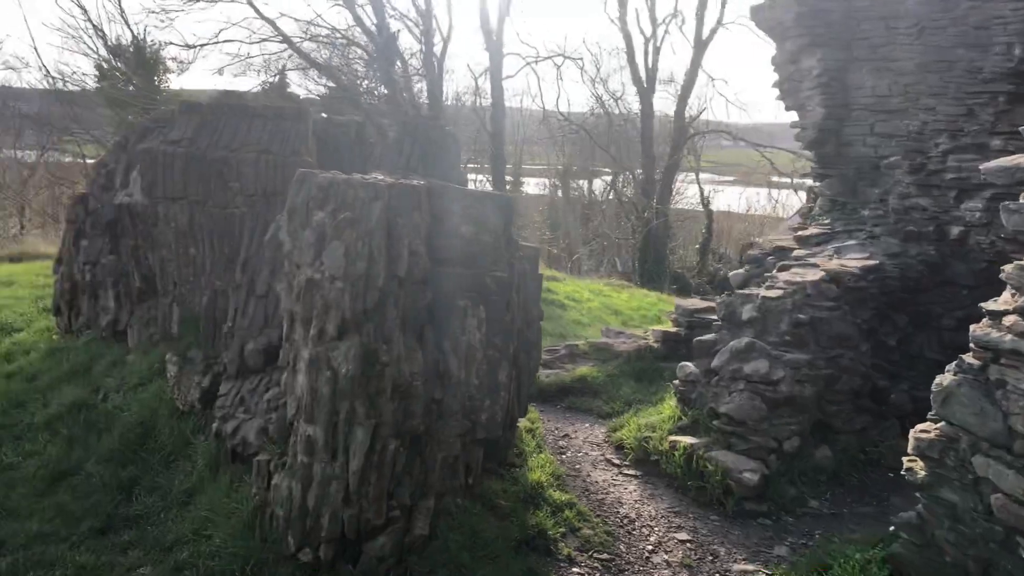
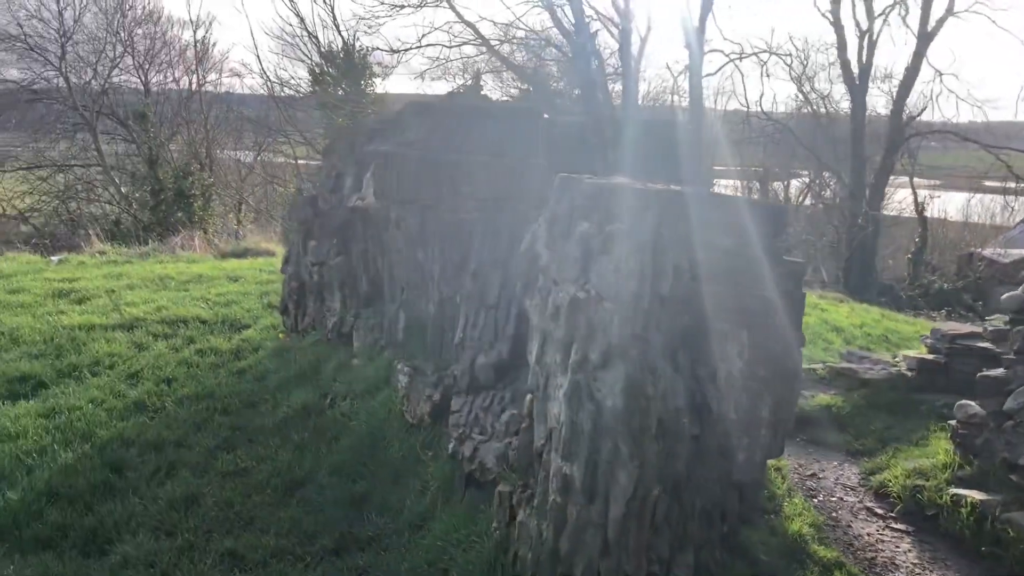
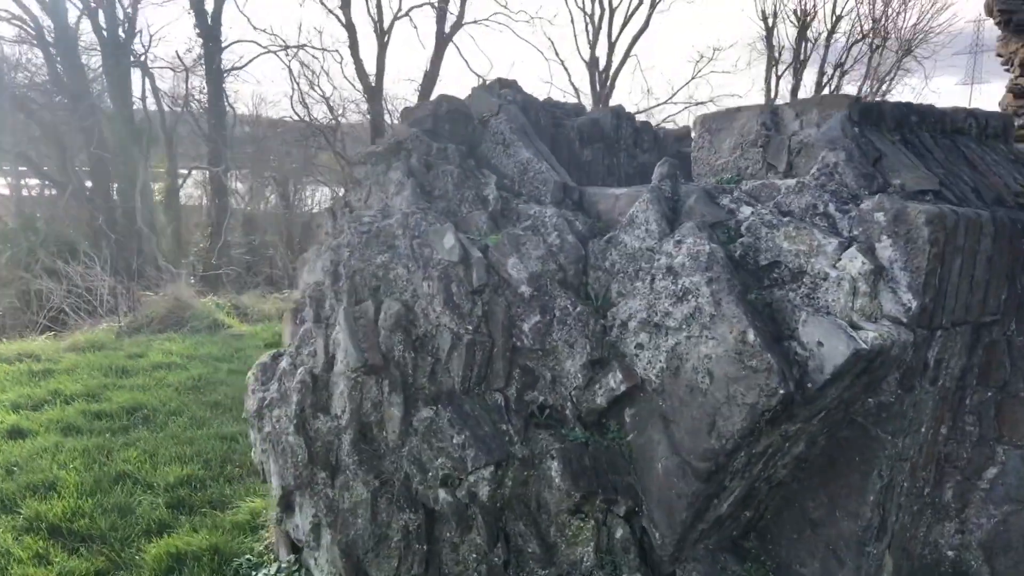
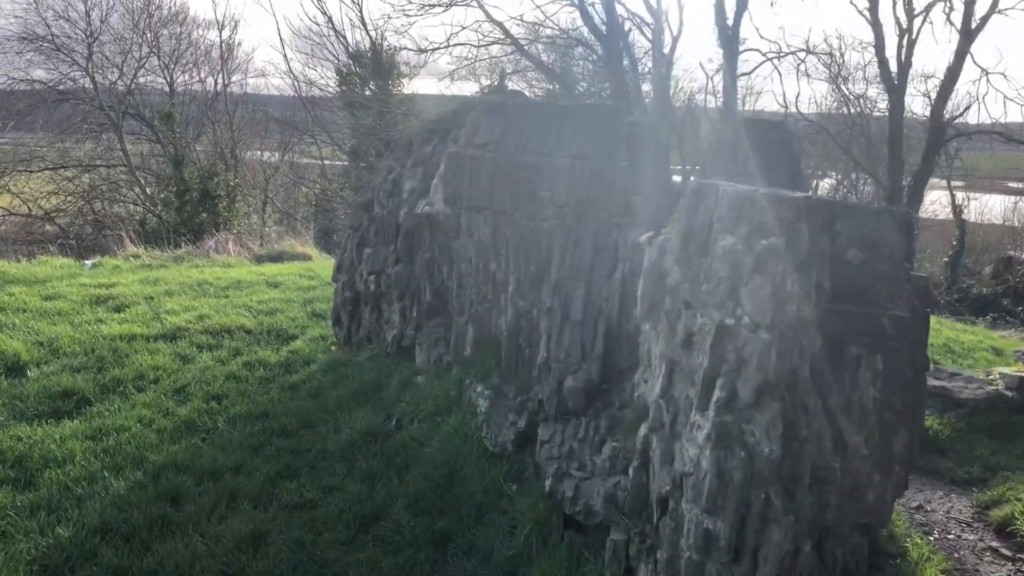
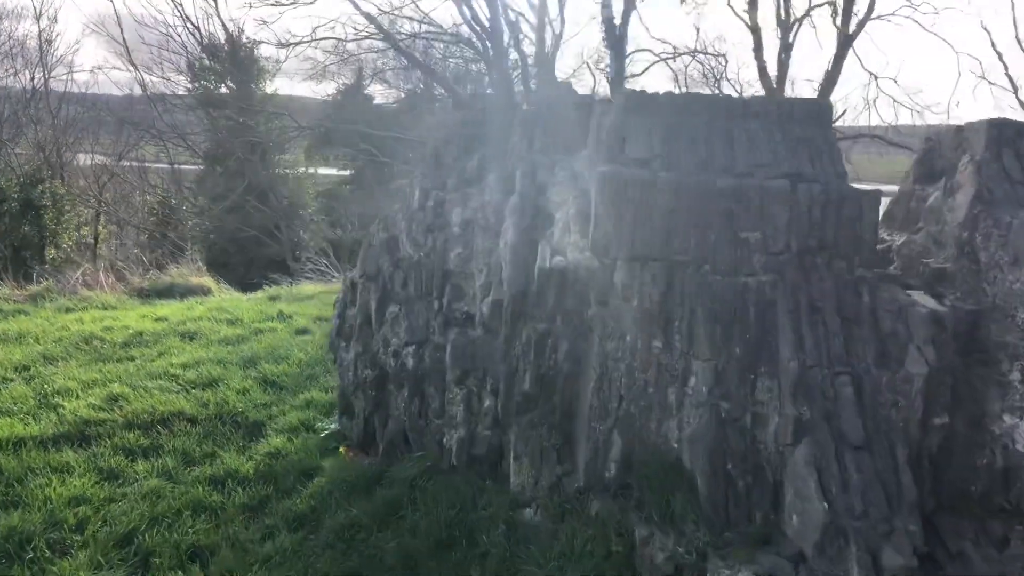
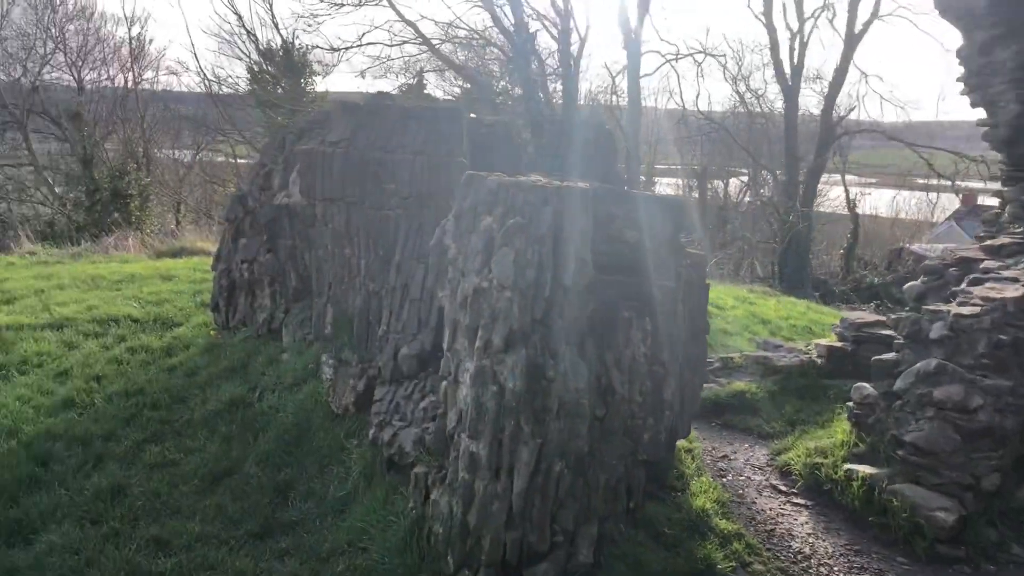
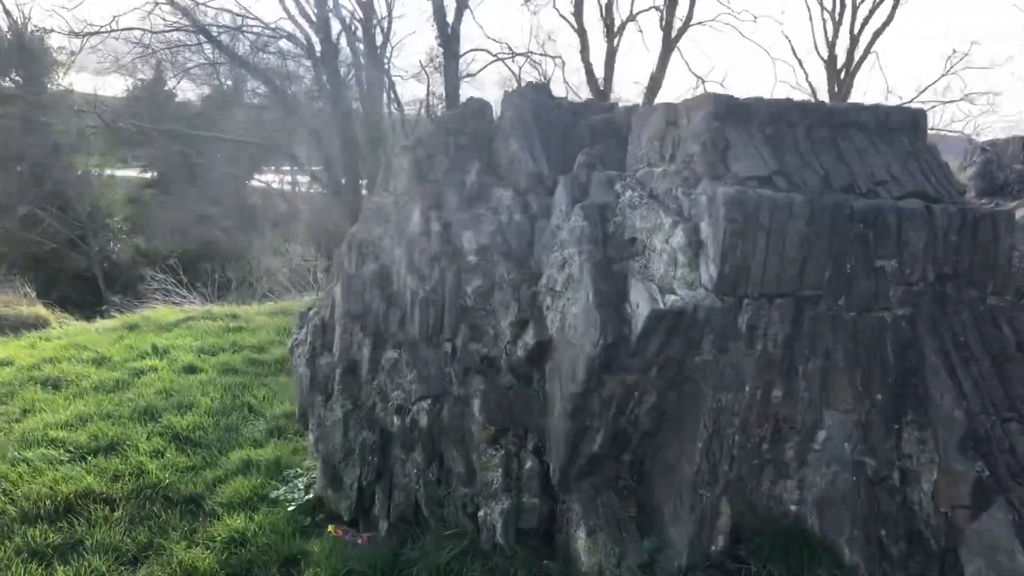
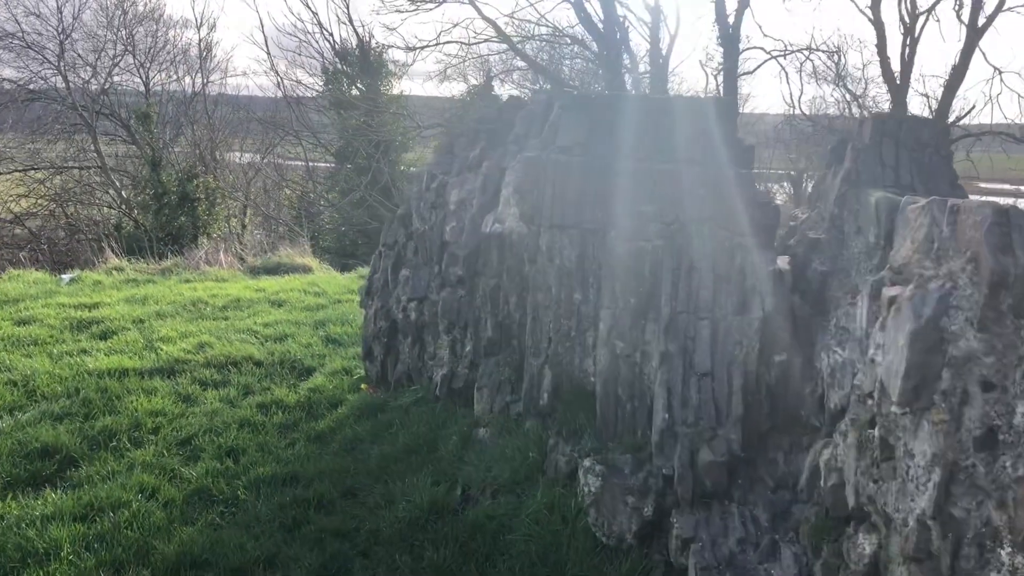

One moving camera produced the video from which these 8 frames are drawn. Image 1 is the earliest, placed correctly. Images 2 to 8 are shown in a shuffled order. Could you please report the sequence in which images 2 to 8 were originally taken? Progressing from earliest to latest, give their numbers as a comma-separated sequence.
6, 2, 4, 8, 5, 7, 3
